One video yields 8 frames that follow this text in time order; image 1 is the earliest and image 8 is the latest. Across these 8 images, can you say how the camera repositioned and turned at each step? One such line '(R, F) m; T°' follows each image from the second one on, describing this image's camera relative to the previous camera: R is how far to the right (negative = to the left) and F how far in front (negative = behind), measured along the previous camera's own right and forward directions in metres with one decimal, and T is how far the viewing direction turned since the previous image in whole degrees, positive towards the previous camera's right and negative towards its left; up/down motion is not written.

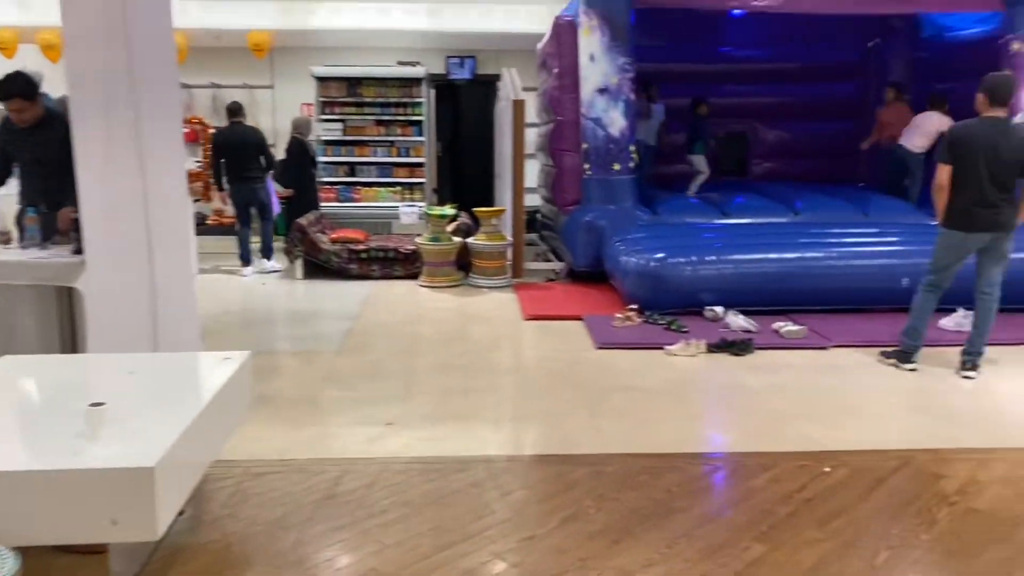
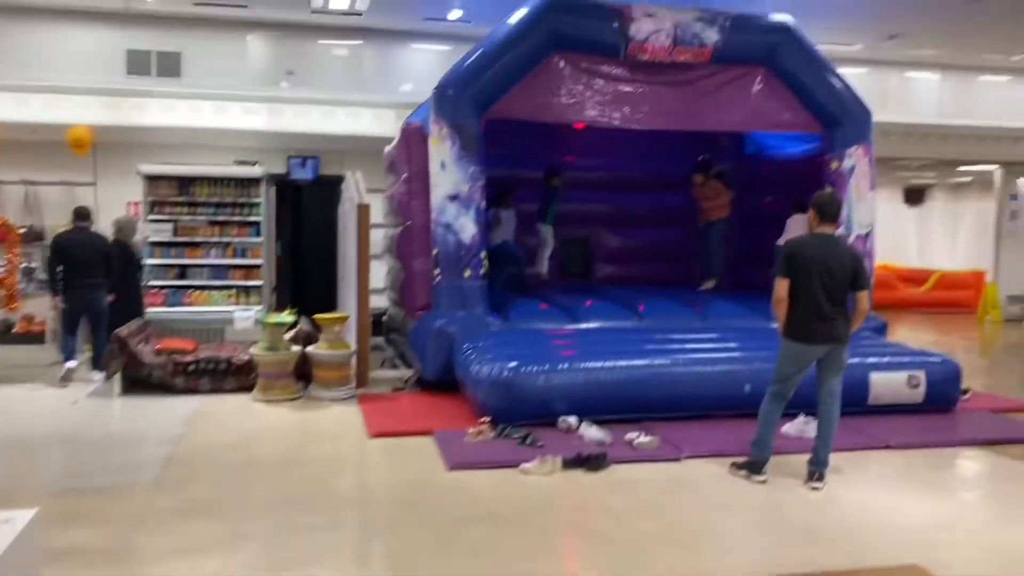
(0.0, +0.2) m; +10°
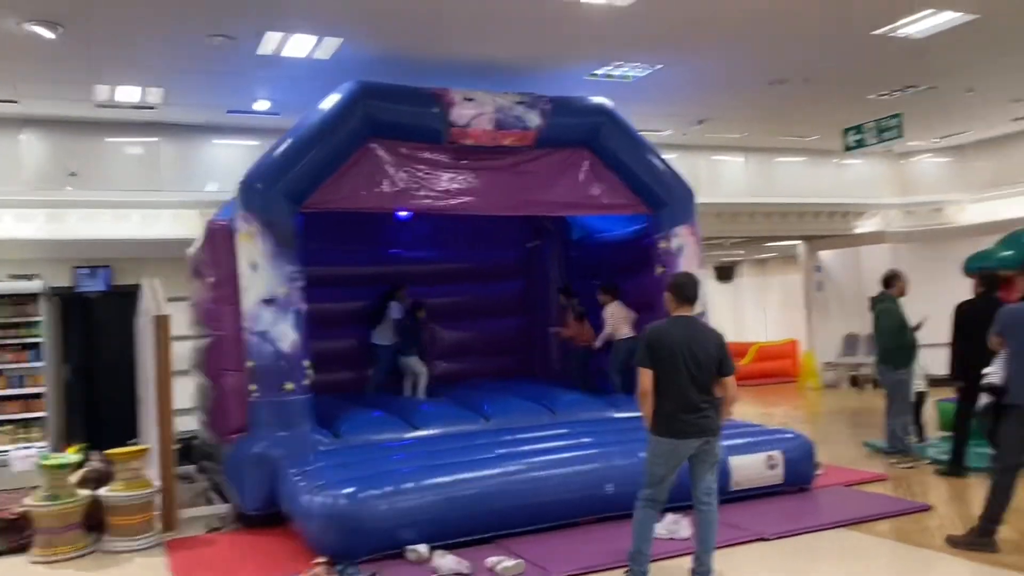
(0.0, +0.5) m; +12°
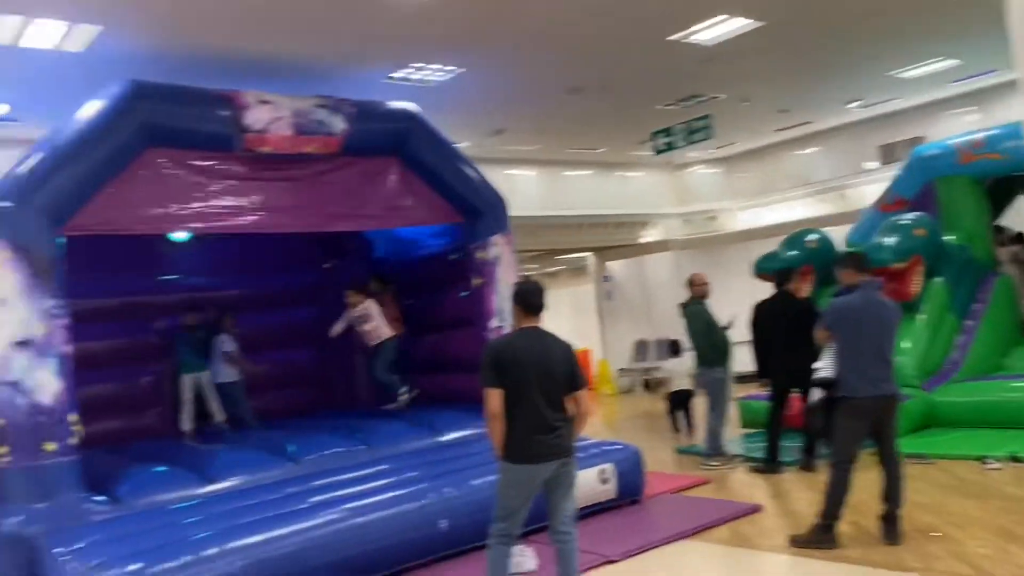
(-0.1, +0.5) m; +14°
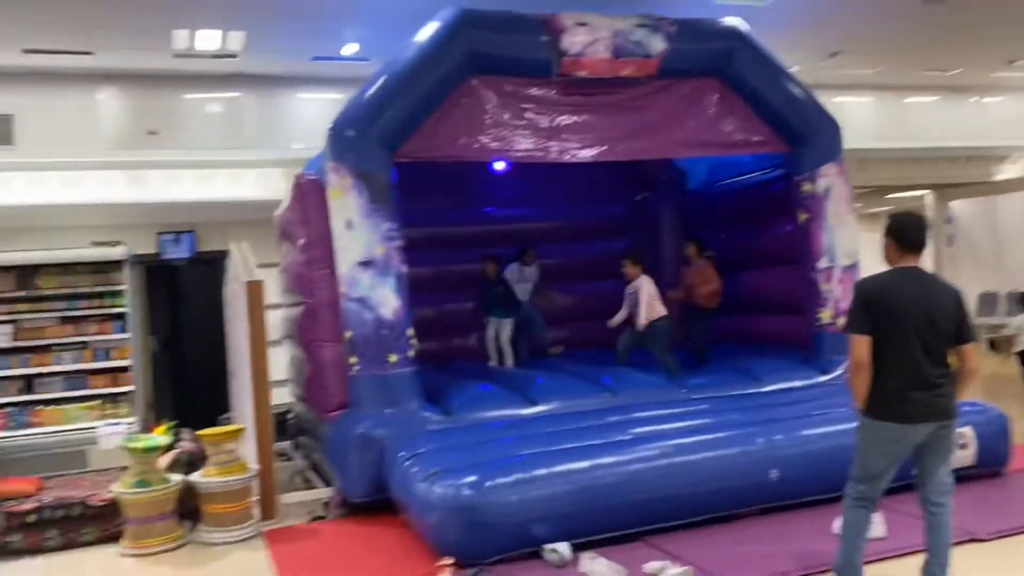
(-0.2, +0.2) m; -19°
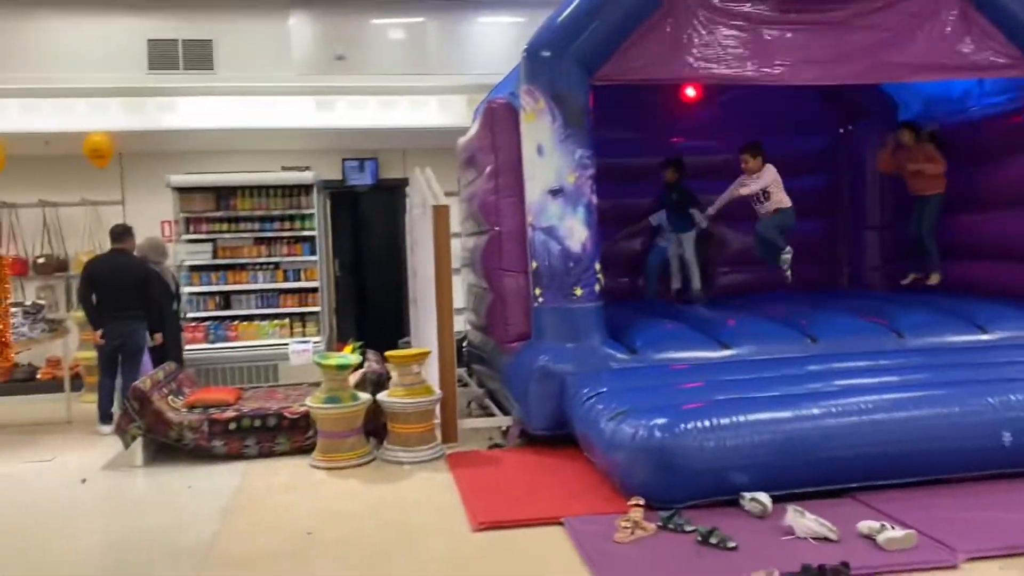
(-0.2, +0.2) m; -10°
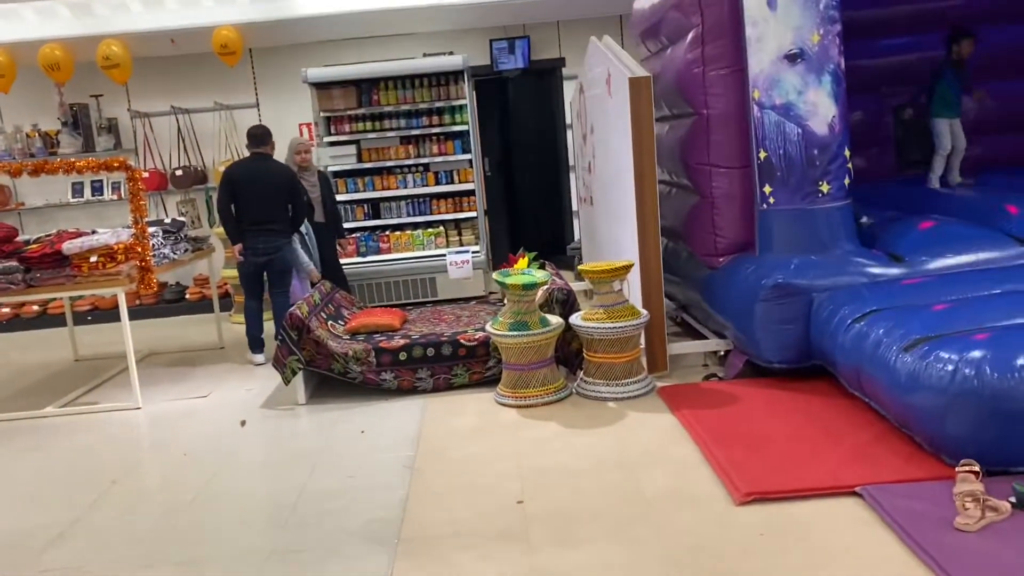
(-0.4, +0.8) m; -8°
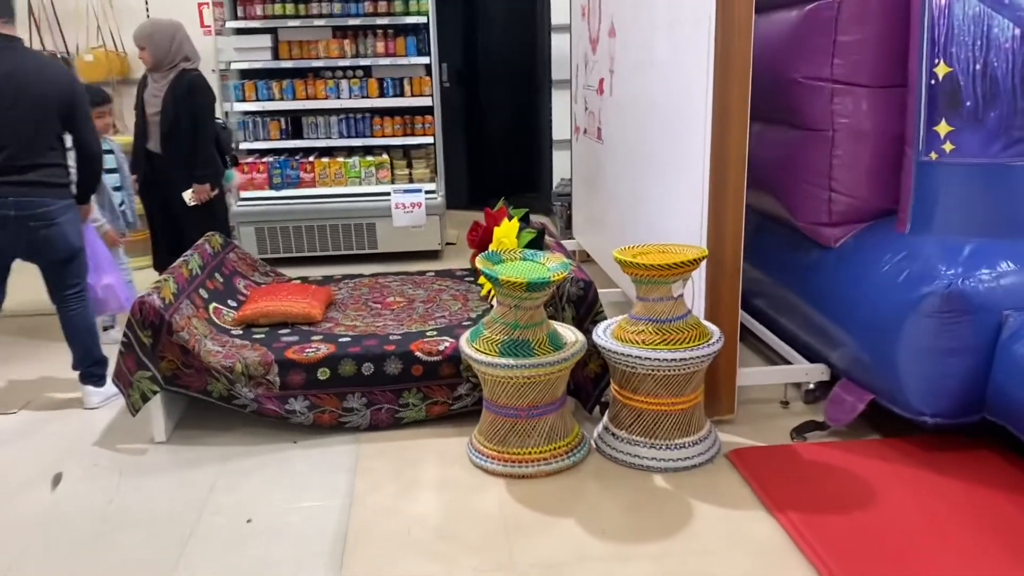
(-0.2, +1.4) m; +4°
